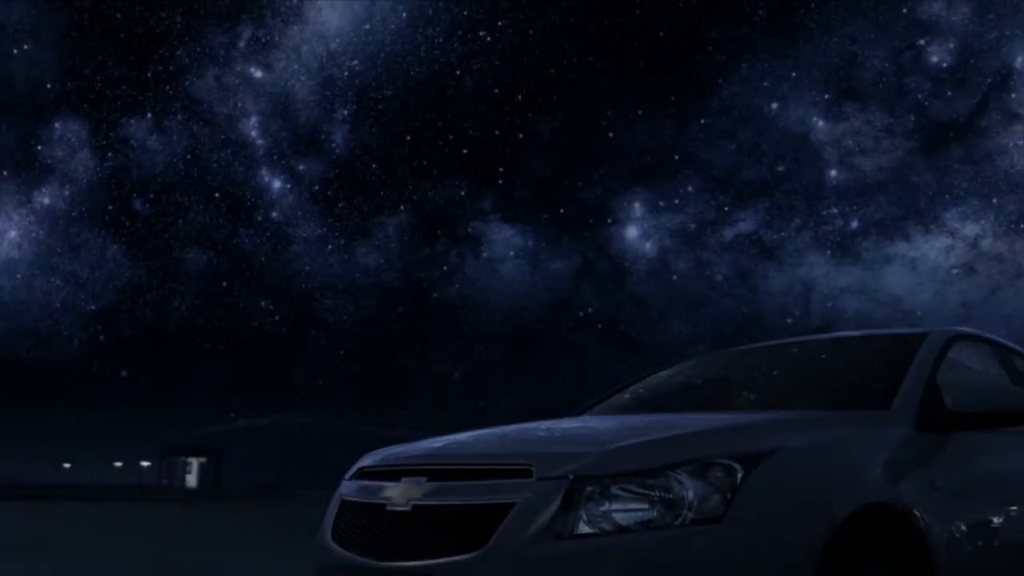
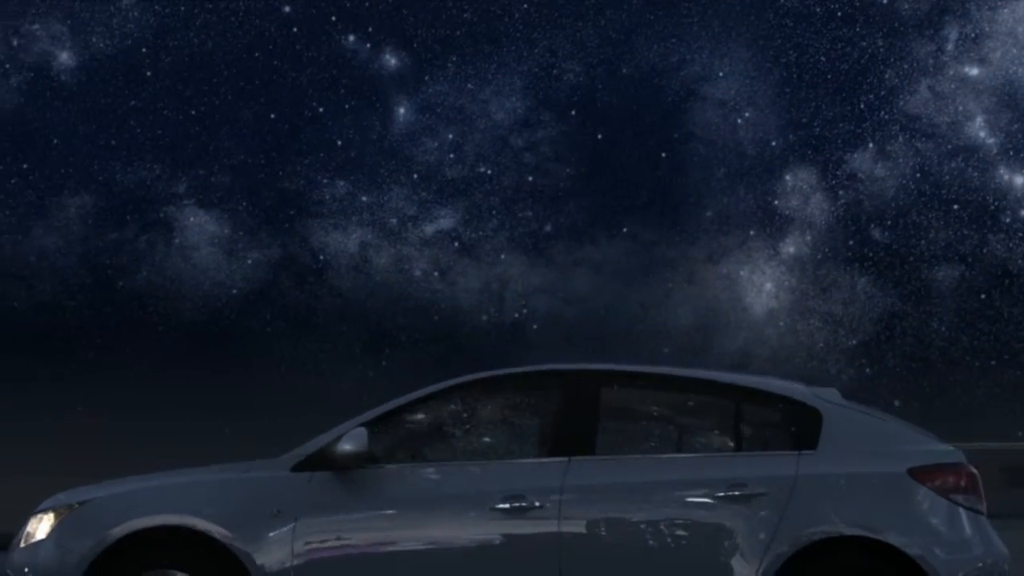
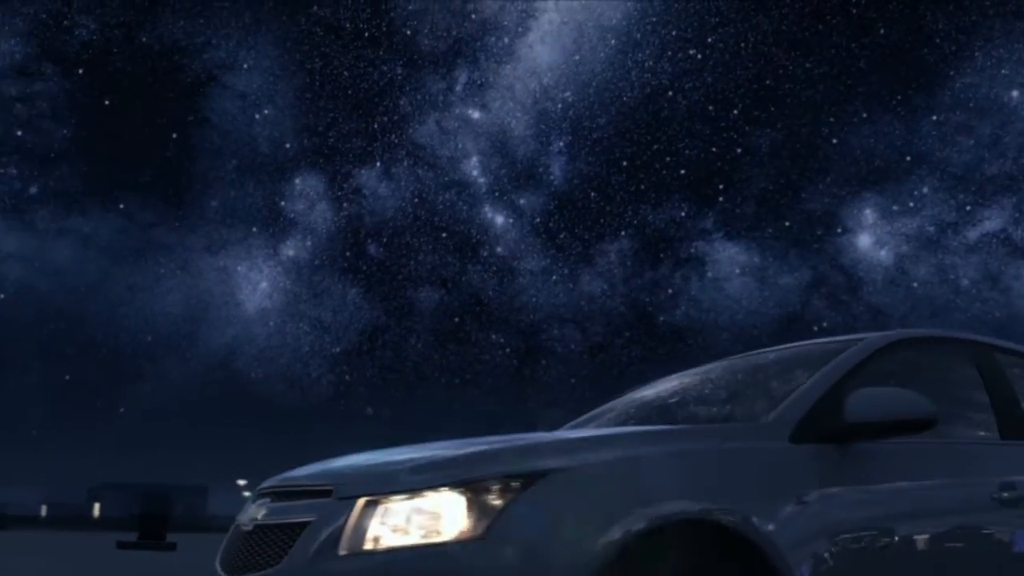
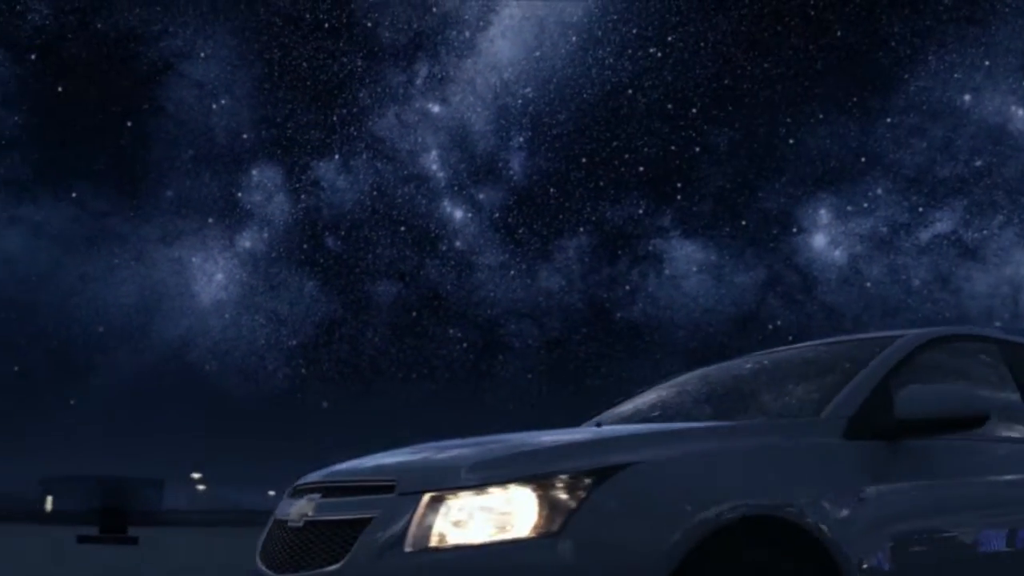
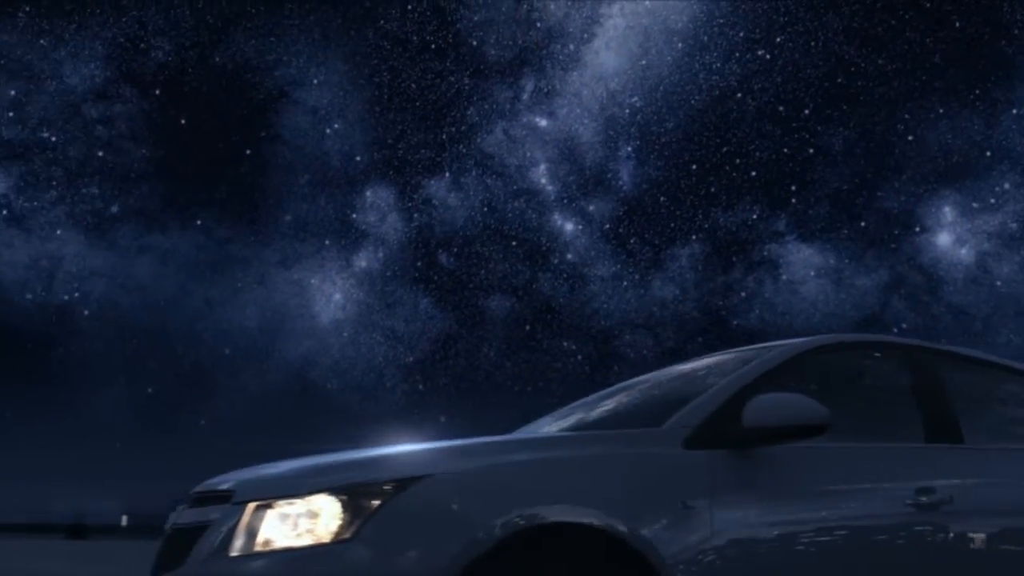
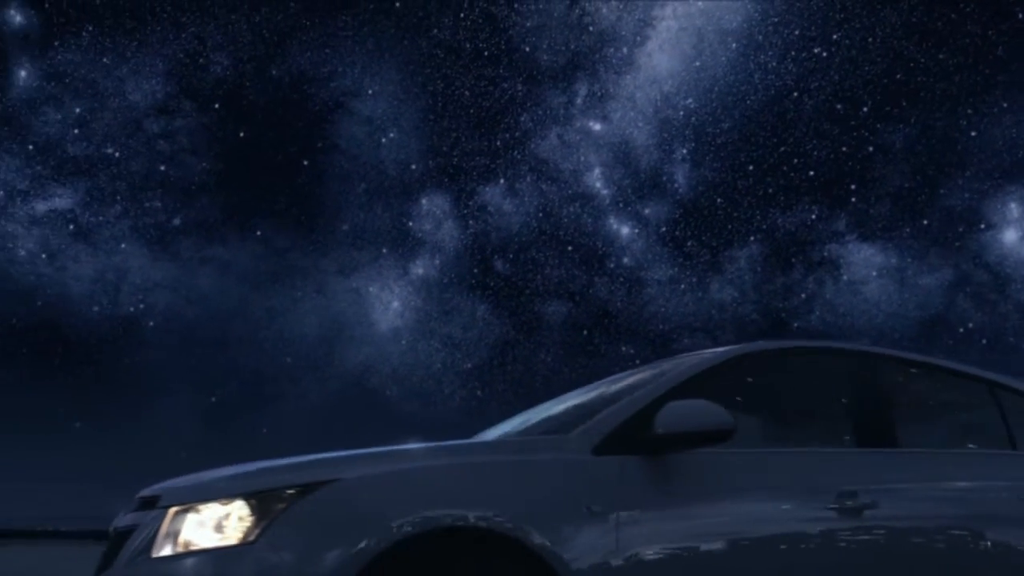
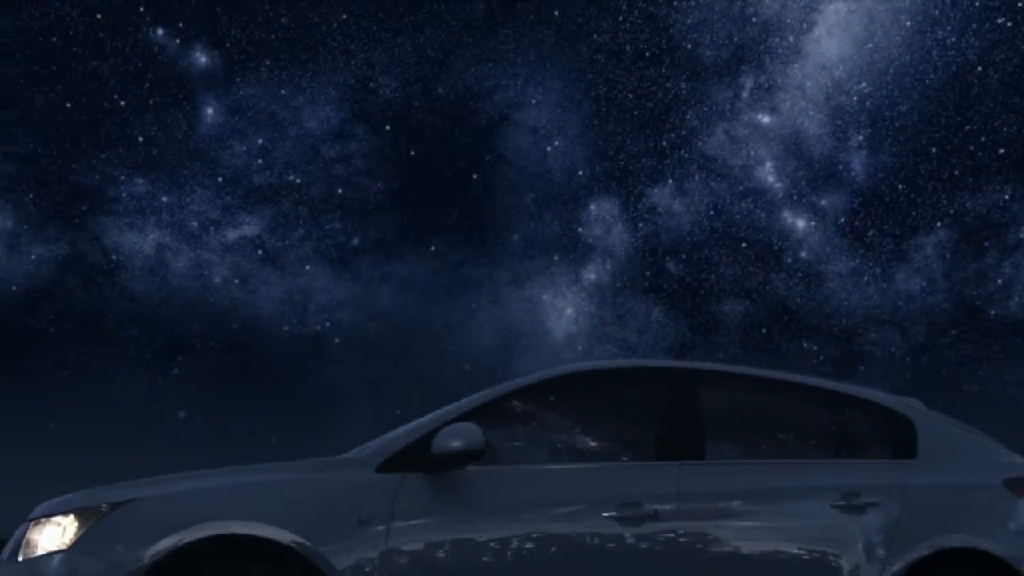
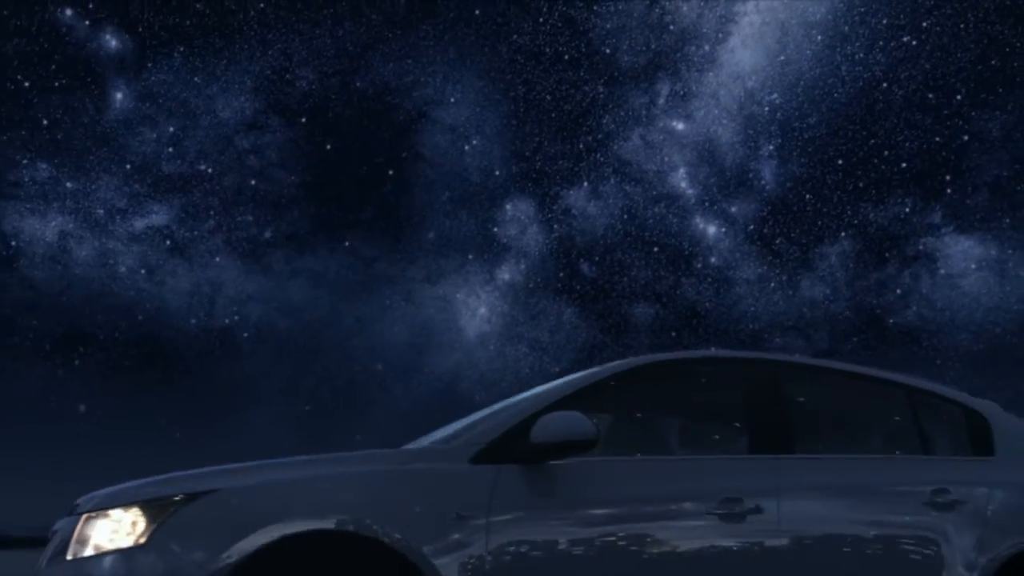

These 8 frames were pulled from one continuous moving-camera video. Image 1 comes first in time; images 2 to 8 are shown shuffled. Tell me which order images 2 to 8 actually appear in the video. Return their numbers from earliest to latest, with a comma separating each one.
4, 3, 5, 6, 8, 7, 2
